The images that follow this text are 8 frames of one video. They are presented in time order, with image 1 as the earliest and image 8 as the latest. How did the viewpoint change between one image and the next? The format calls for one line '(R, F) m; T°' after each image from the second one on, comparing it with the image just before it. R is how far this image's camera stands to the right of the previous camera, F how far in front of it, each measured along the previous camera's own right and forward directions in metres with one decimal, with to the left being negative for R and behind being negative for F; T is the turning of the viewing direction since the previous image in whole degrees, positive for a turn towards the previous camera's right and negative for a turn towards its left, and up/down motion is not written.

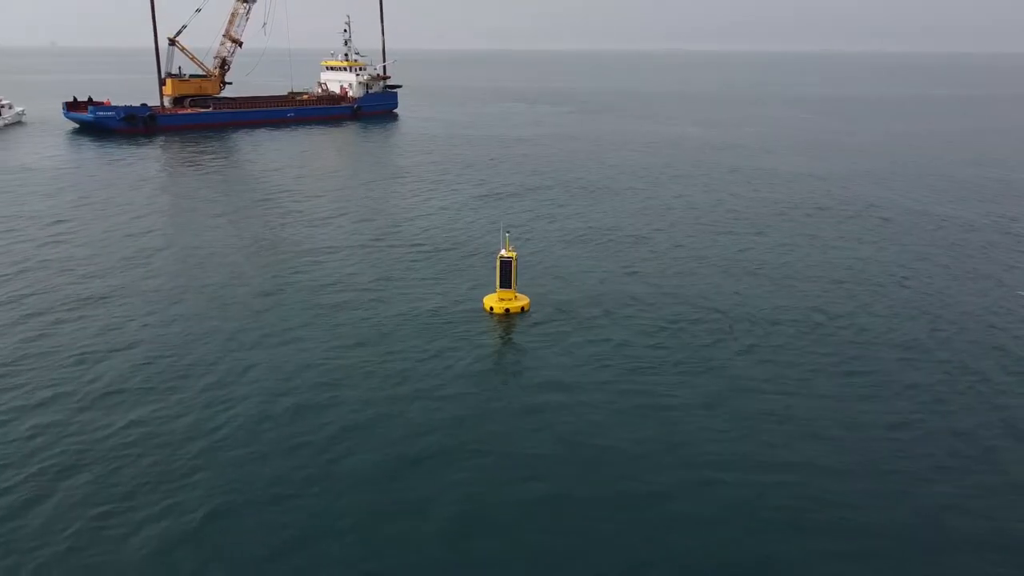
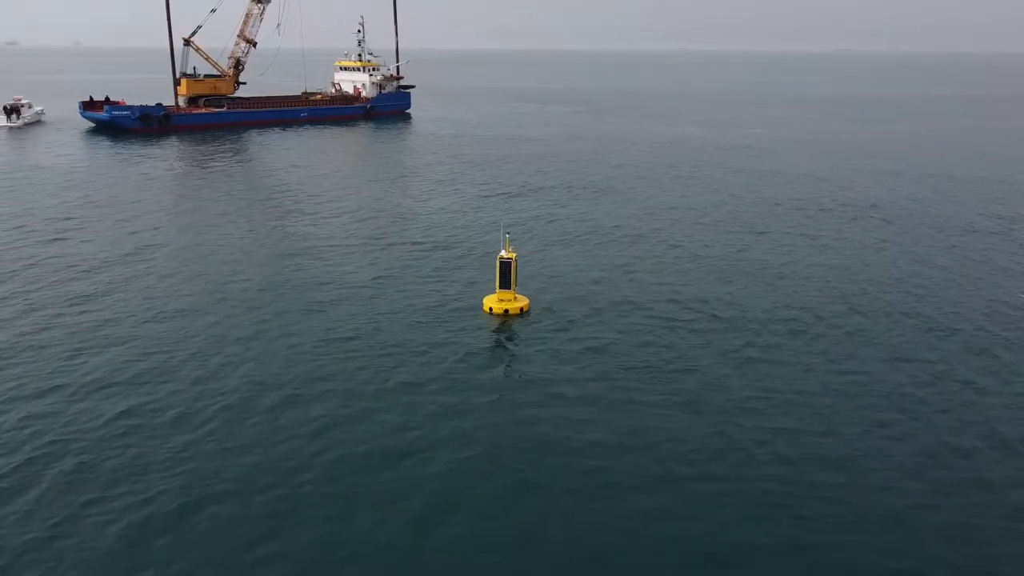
(-1.7, +2.0) m; -1°
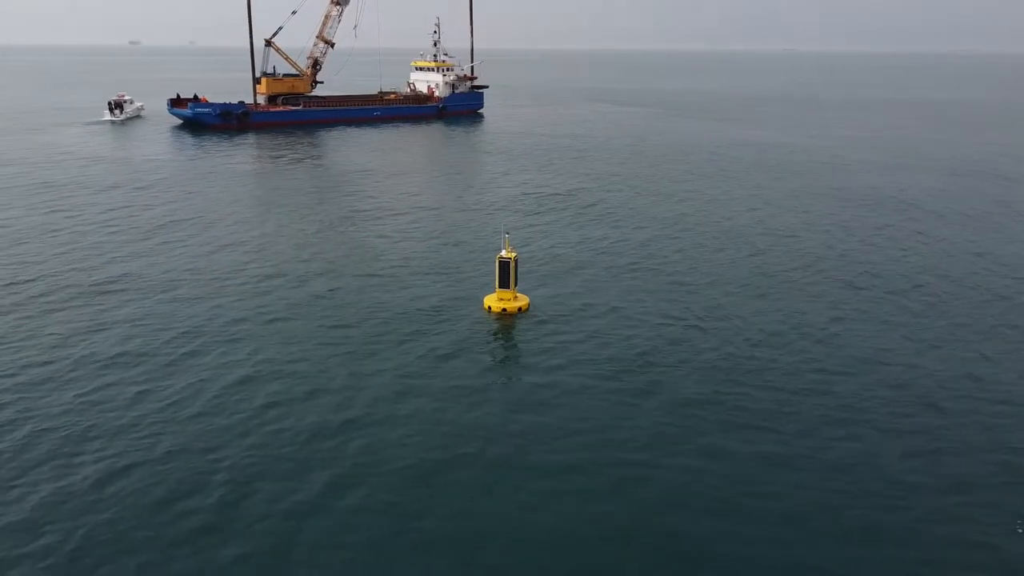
(+2.6, -0.5) m; -5°
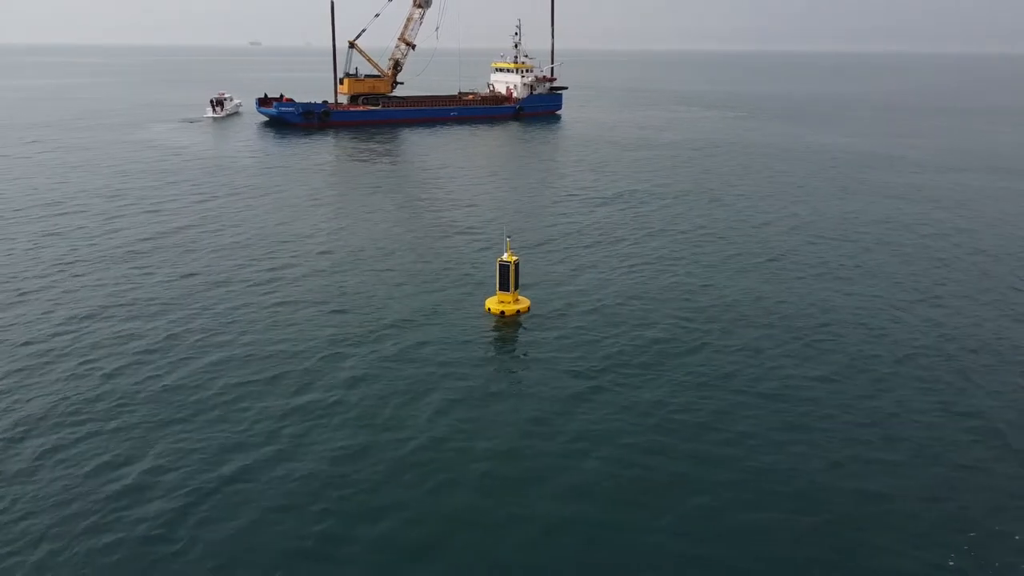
(+2.9, -0.7) m; -6°
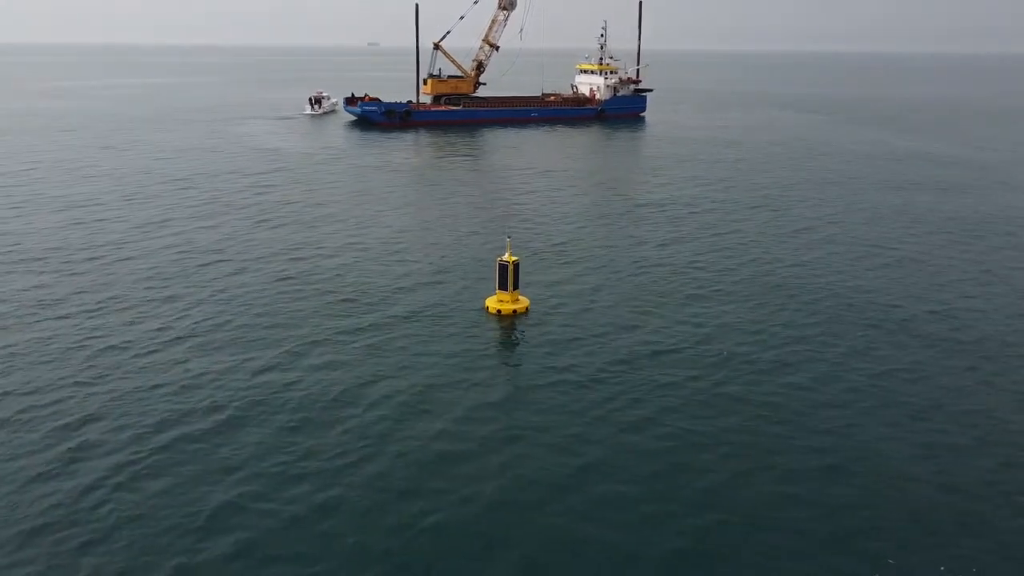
(+3.2, -0.4) m; -6°
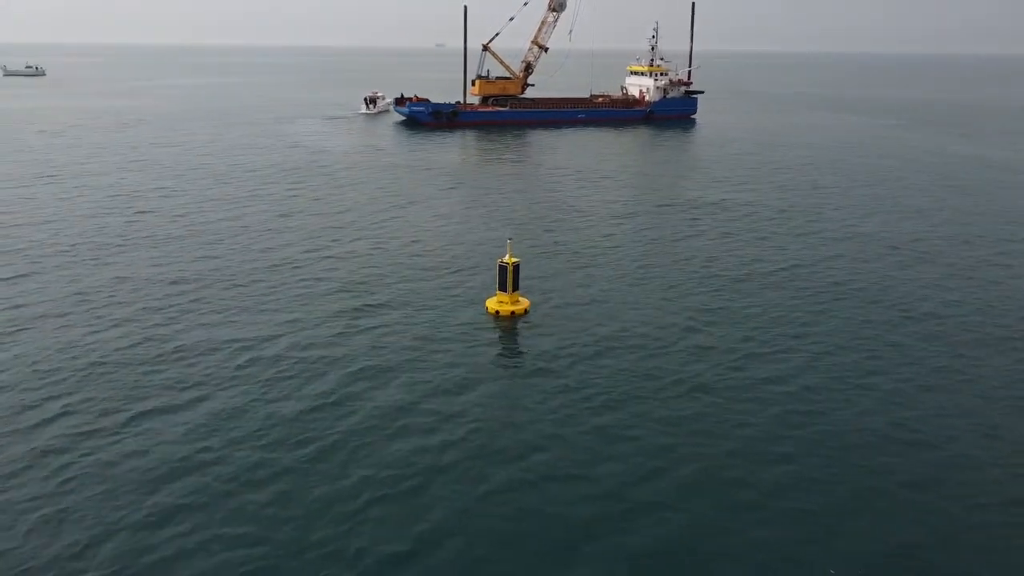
(+1.9, -0.2) m; -3°
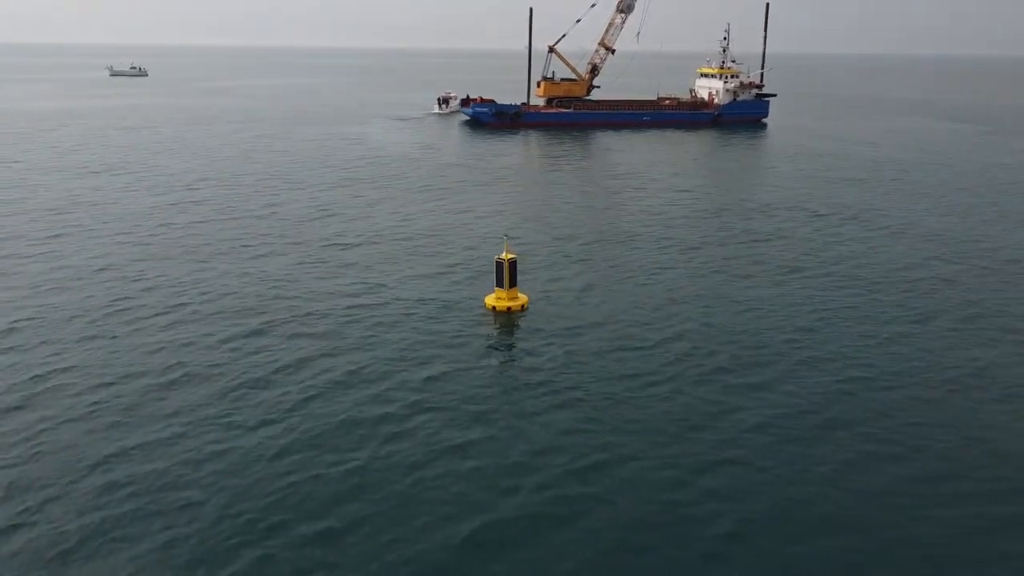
(+2.7, -0.3) m; -5°
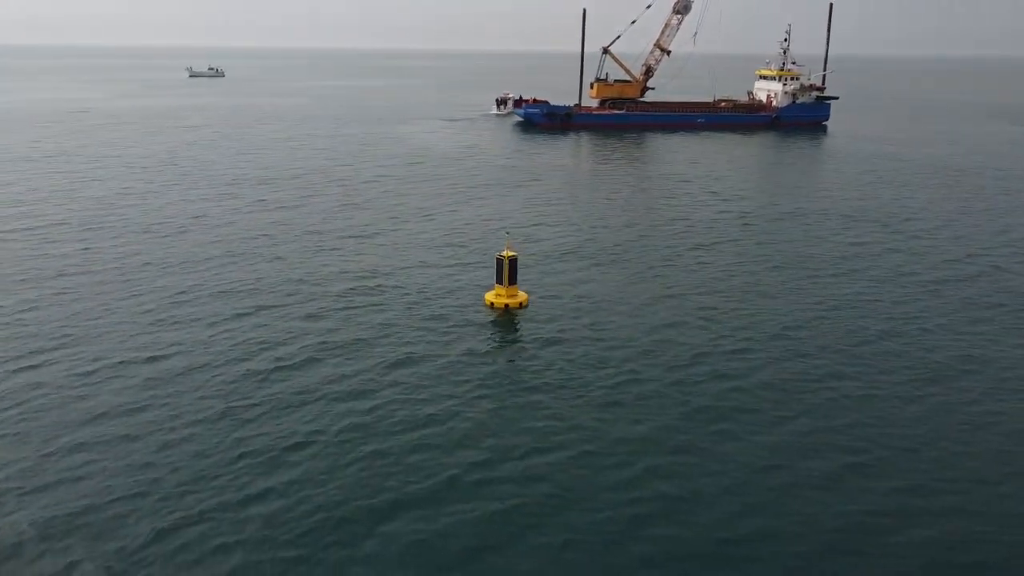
(+2.2, -0.7) m; -4°
